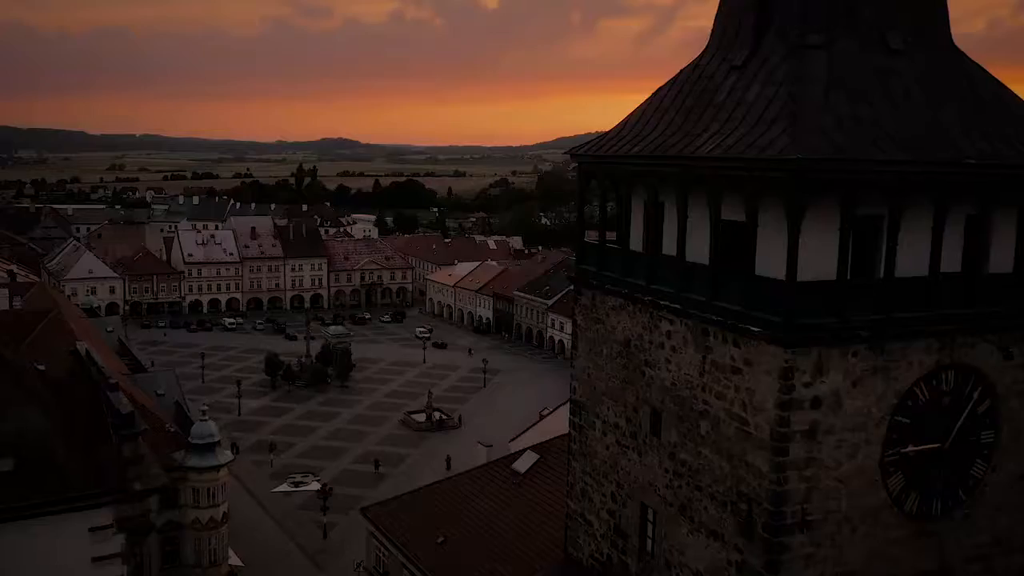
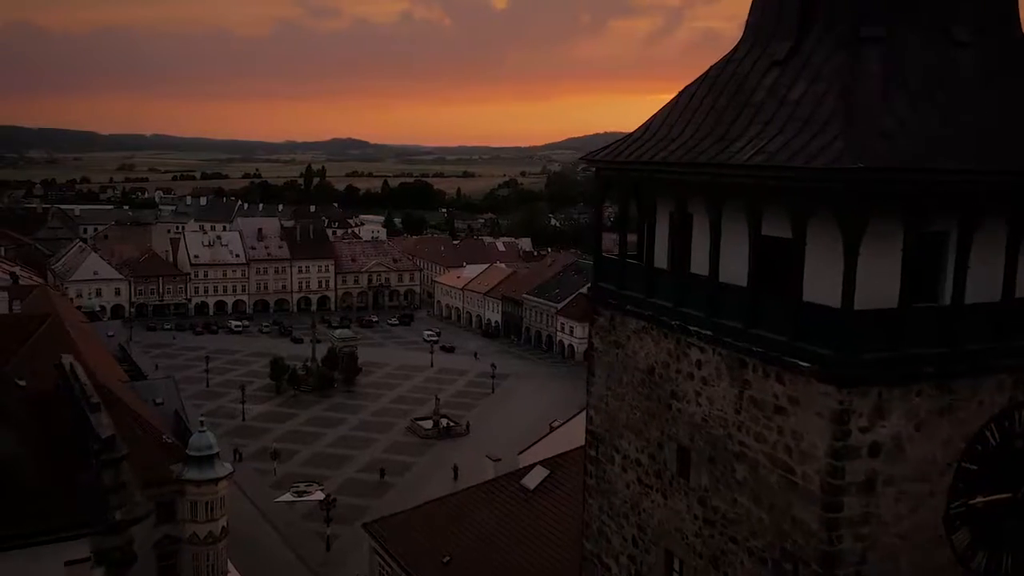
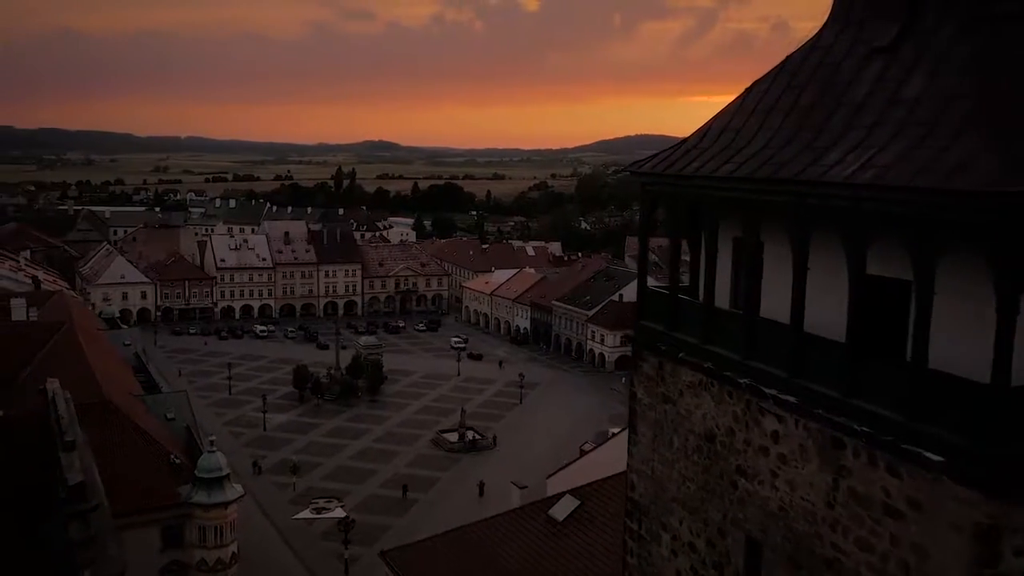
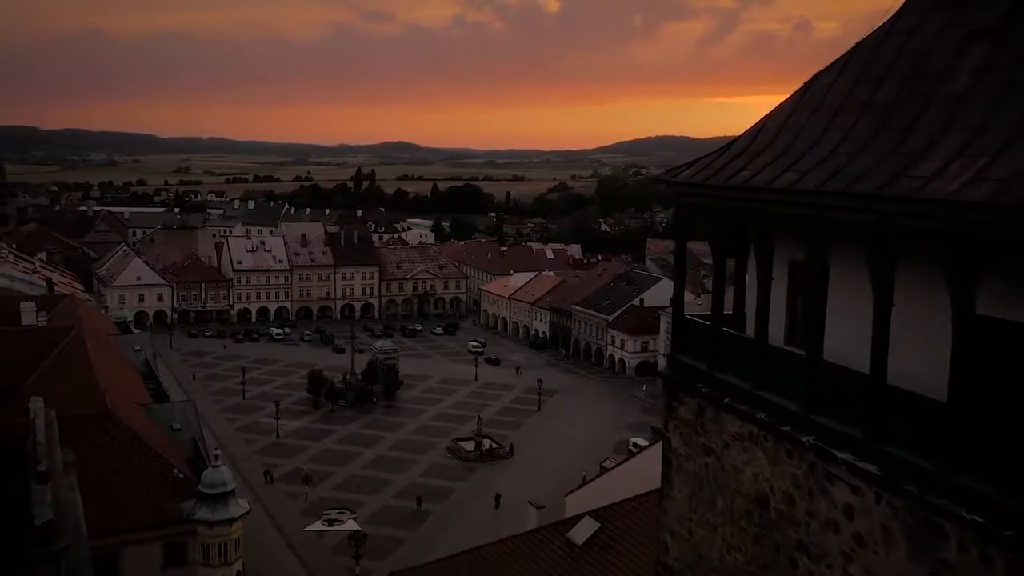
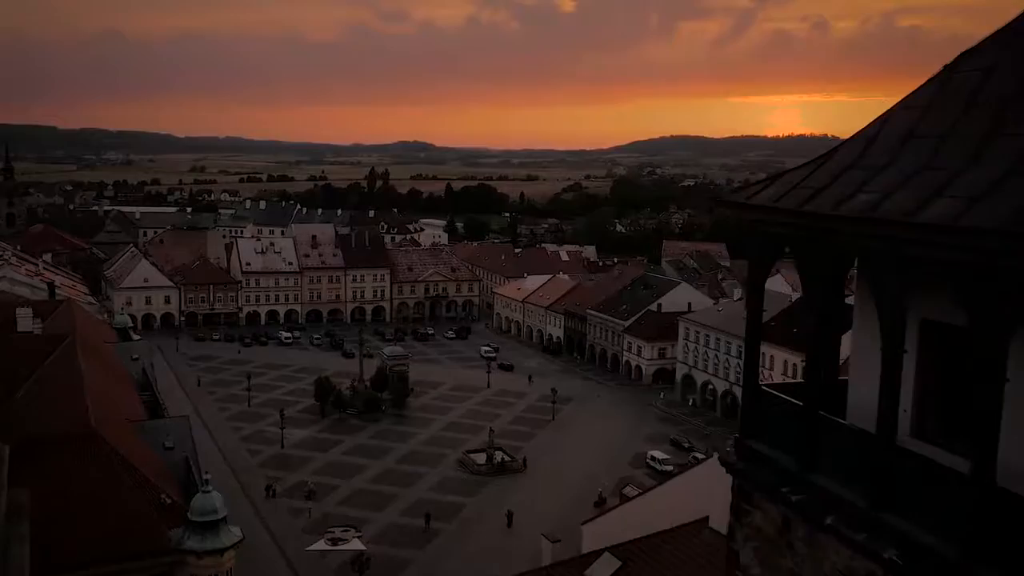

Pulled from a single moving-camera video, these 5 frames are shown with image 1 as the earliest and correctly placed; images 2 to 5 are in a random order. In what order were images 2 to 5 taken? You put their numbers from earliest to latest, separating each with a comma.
2, 3, 4, 5
